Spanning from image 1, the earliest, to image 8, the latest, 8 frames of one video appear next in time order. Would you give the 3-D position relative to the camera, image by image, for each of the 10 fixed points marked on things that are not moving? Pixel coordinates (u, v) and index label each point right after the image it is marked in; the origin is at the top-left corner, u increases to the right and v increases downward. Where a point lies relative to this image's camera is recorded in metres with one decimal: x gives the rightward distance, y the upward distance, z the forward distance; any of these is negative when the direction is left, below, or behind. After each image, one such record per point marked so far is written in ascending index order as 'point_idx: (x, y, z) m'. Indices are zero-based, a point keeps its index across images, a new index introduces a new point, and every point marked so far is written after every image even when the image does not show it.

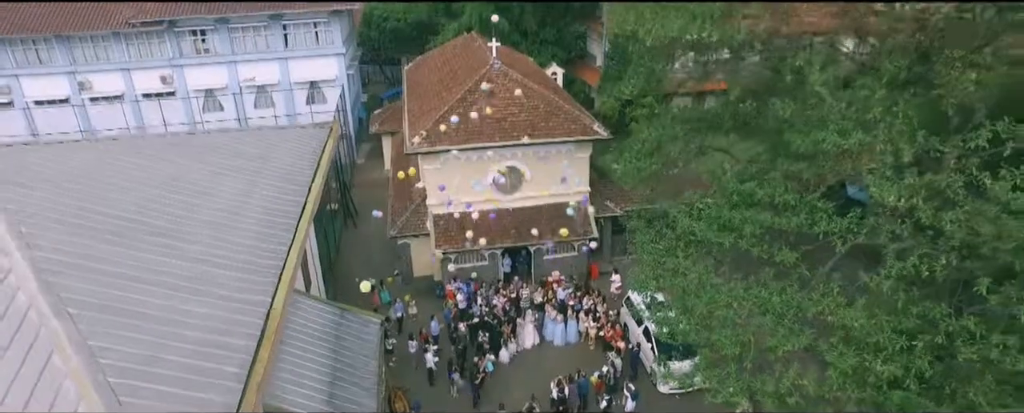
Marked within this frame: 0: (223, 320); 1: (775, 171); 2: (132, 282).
0: (-2.0, -0.8, +5.8) m
1: (+2.1, +0.2, +6.9) m
2: (-2.6, -0.5, +5.9) m
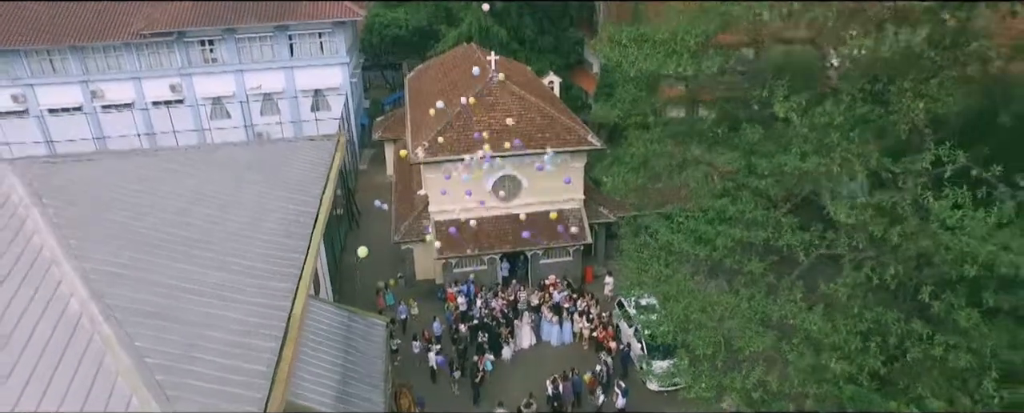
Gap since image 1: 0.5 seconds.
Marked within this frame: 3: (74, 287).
0: (-2.0, -0.9, +6.4) m
1: (+2.1, +0.1, +7.6) m
2: (-2.6, -0.6, +6.5) m
3: (-3.1, -0.6, +6.0) m
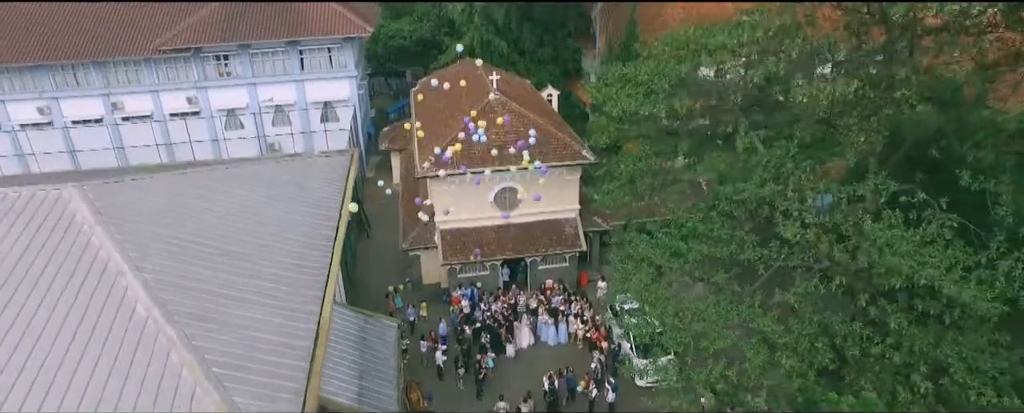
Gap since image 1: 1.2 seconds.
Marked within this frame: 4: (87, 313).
0: (-2.0, -1.1, +7.5) m
1: (+2.1, 0.0, +8.6) m
2: (-2.6, -0.8, +7.5) m
3: (-3.1, -0.7, +7.0) m
4: (-3.5, -0.9, +7.0) m
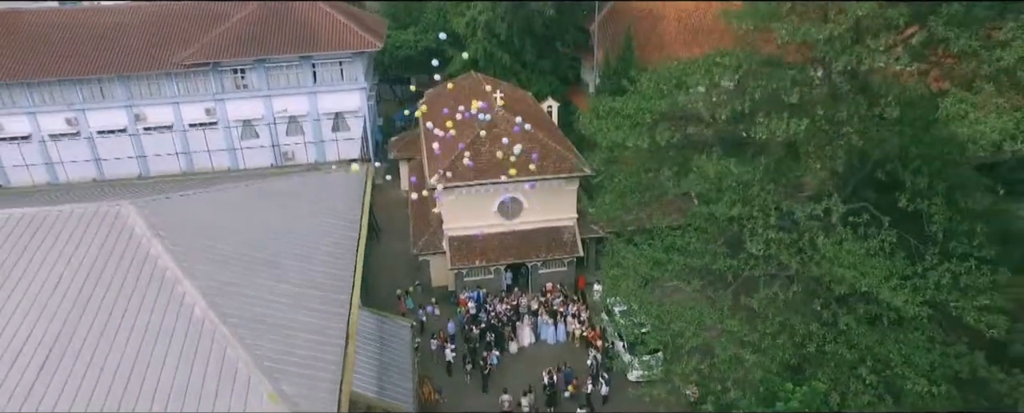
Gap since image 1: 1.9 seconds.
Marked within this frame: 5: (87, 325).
0: (-2.0, -1.2, +8.6) m
1: (+2.1, -0.2, +9.8) m
2: (-2.6, -1.0, +8.7) m
3: (-3.1, -0.9, +8.2) m
4: (-3.4, -1.0, +8.1) m
5: (-3.9, -1.1, +7.8) m
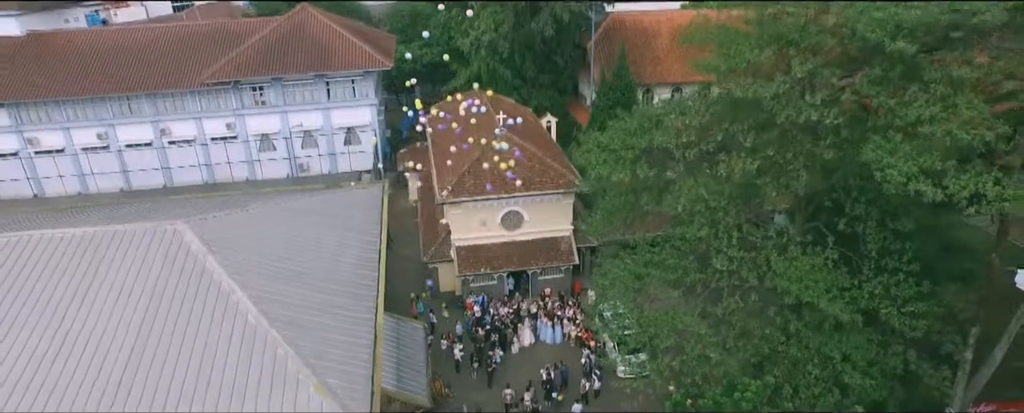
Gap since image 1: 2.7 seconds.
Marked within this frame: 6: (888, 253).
0: (-1.9, -1.5, +10.2) m
1: (+2.1, -0.5, +11.3) m
2: (-2.6, -1.2, +10.2) m
3: (-3.0, -1.1, +9.7) m
4: (-3.4, -1.3, +9.7) m
5: (-3.9, -1.3, +9.3) m
6: (+4.7, -0.6, +10.6) m
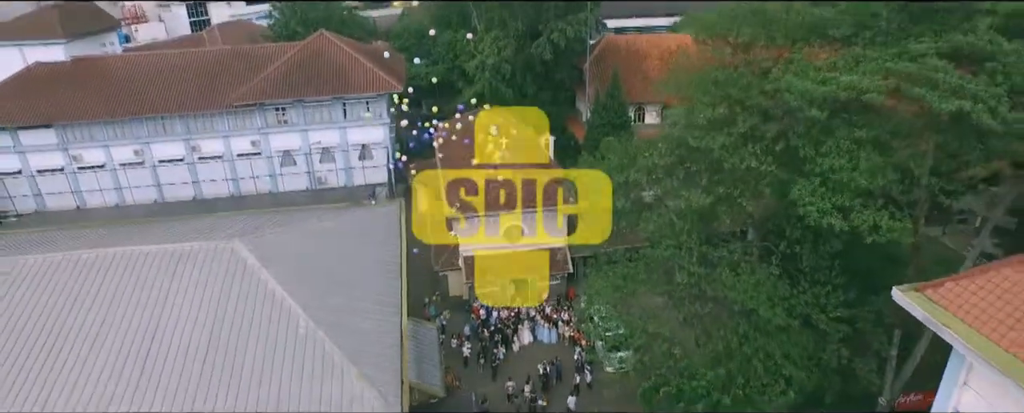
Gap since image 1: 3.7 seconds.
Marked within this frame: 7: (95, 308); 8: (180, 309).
0: (-1.9, -1.8, +12.4) m
1: (+2.2, -0.8, +13.5) m
2: (-2.5, -1.5, +12.4) m
3: (-3.0, -1.5, +11.9) m
4: (-3.4, -1.6, +11.8) m
5: (-3.8, -1.7, +11.5) m
6: (+4.8, -0.9, +12.8) m
7: (-5.8, -1.4, +11.6) m
8: (-4.6, -1.4, +11.9) m
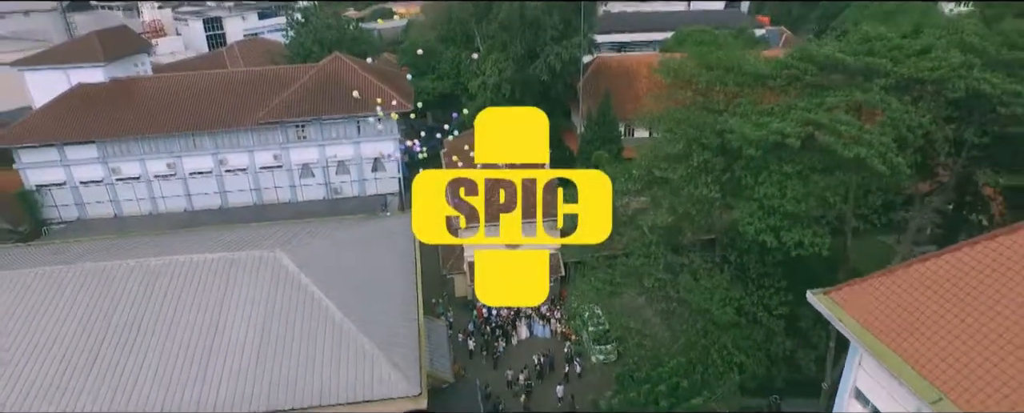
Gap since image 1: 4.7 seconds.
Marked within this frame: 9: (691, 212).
0: (-1.9, -2.1, +14.8) m
1: (+2.1, -1.1, +16.0) m
2: (-2.6, -1.8, +14.9) m
3: (-3.0, -1.8, +14.4) m
4: (-3.4, -1.9, +14.3) m
5: (-3.9, -1.9, +14.0) m
6: (+4.7, -1.2, +15.3) m
7: (-5.8, -1.7, +14.1) m
8: (-4.7, -1.7, +14.4) m
9: (+3.2, -0.1, +15.3) m
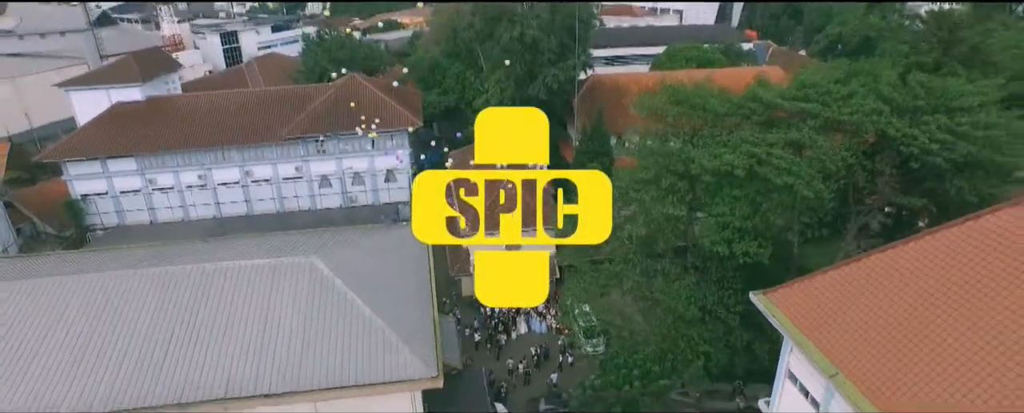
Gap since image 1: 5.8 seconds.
0: (-1.9, -2.4, +17.6) m
1: (+2.2, -1.4, +18.7) m
2: (-2.6, -2.1, +17.6) m
3: (-3.0, -2.0, +17.2) m
4: (-3.4, -2.2, +17.1) m
5: (-3.8, -2.2, +16.8) m
6: (+4.7, -1.5, +18.0) m
7: (-5.8, -1.9, +16.8) m
8: (-4.7, -2.0, +17.1) m
9: (+3.2, -0.4, +18.0) m
